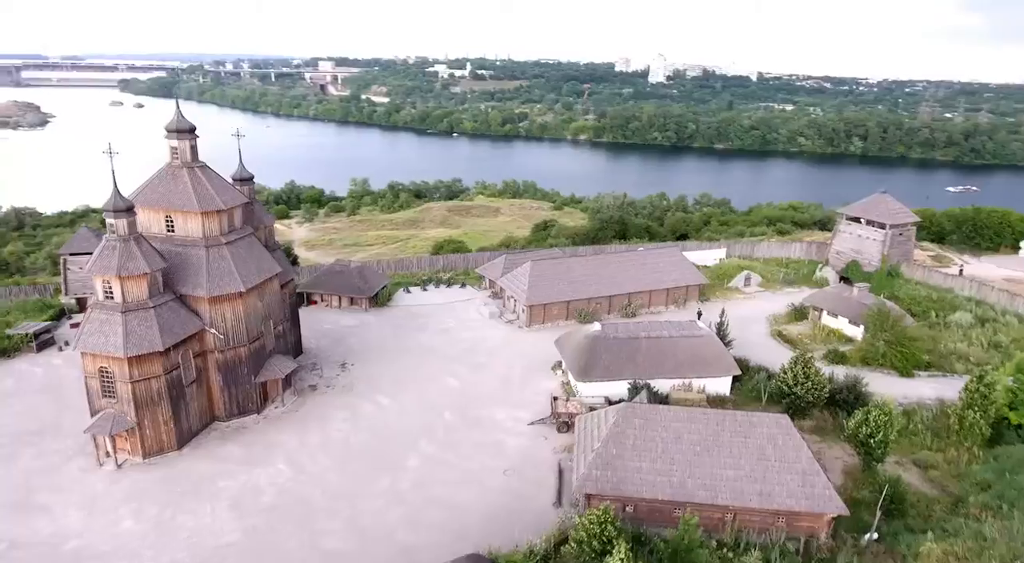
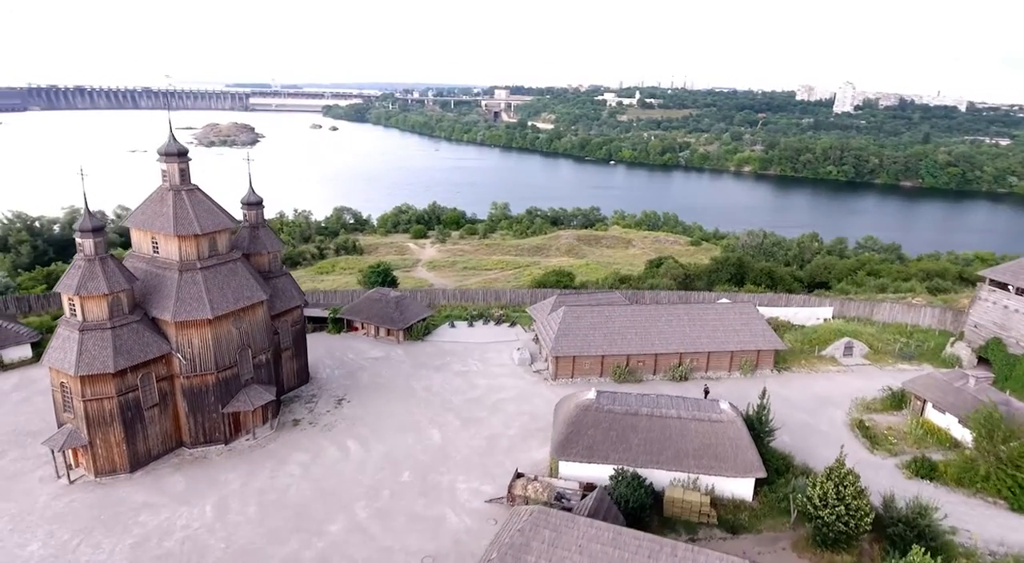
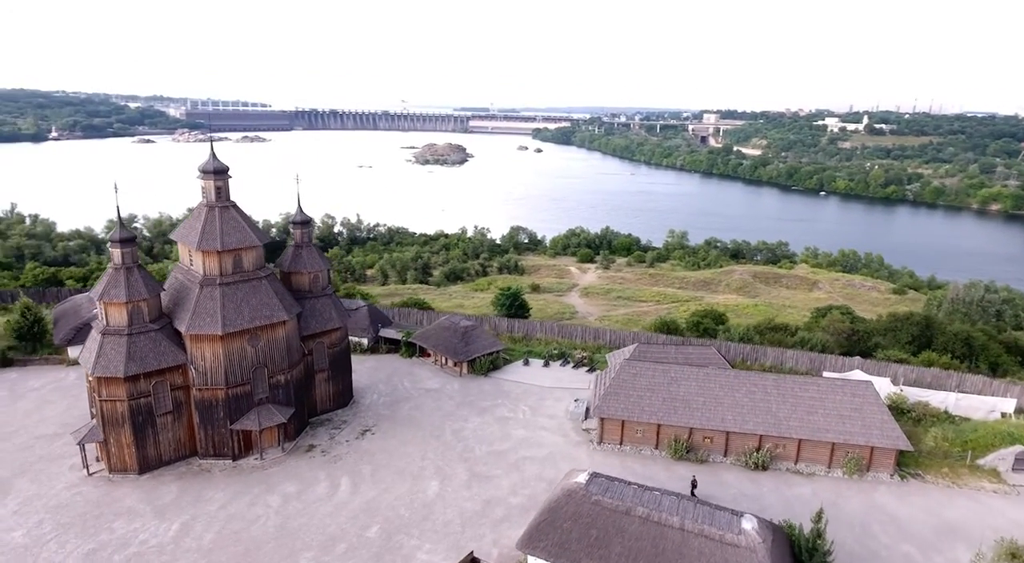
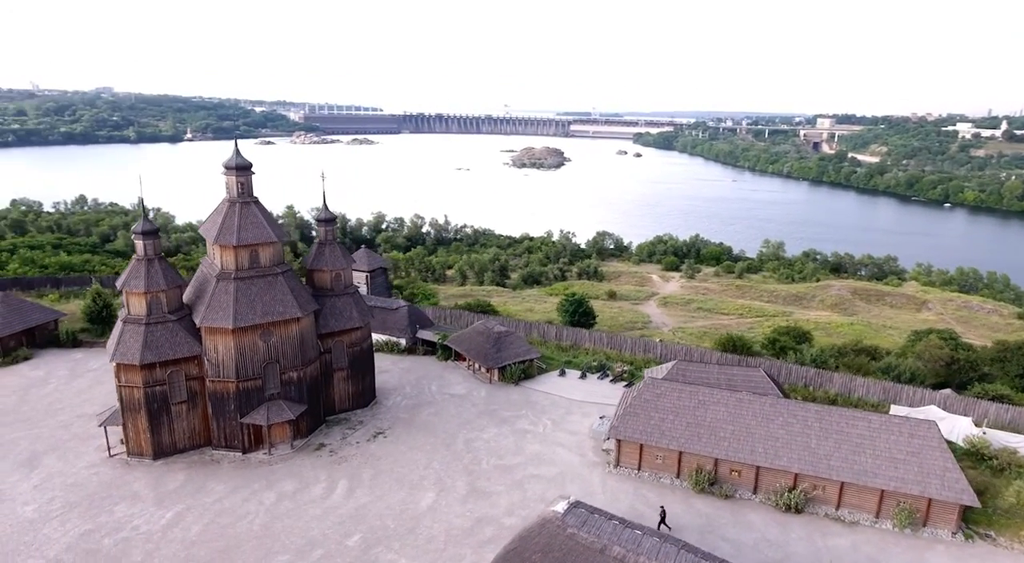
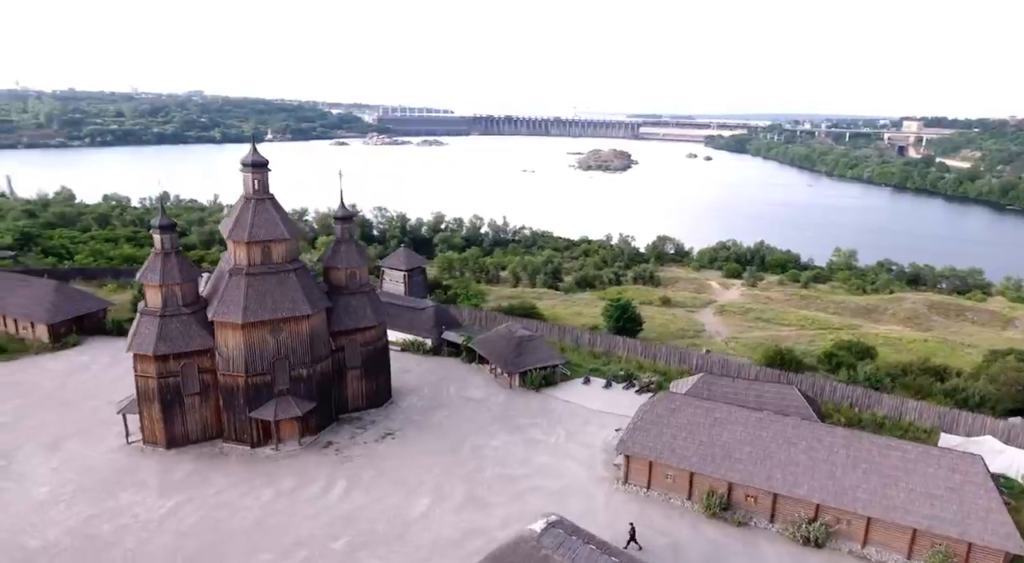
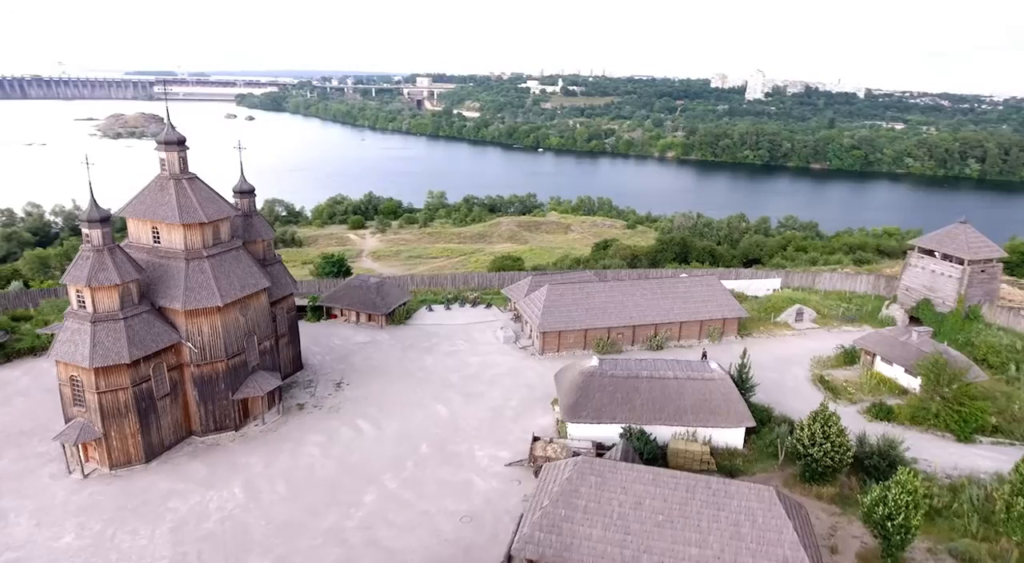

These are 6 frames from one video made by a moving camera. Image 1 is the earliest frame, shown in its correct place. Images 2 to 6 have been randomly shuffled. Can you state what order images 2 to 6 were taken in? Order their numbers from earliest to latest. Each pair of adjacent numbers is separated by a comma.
6, 2, 3, 4, 5
